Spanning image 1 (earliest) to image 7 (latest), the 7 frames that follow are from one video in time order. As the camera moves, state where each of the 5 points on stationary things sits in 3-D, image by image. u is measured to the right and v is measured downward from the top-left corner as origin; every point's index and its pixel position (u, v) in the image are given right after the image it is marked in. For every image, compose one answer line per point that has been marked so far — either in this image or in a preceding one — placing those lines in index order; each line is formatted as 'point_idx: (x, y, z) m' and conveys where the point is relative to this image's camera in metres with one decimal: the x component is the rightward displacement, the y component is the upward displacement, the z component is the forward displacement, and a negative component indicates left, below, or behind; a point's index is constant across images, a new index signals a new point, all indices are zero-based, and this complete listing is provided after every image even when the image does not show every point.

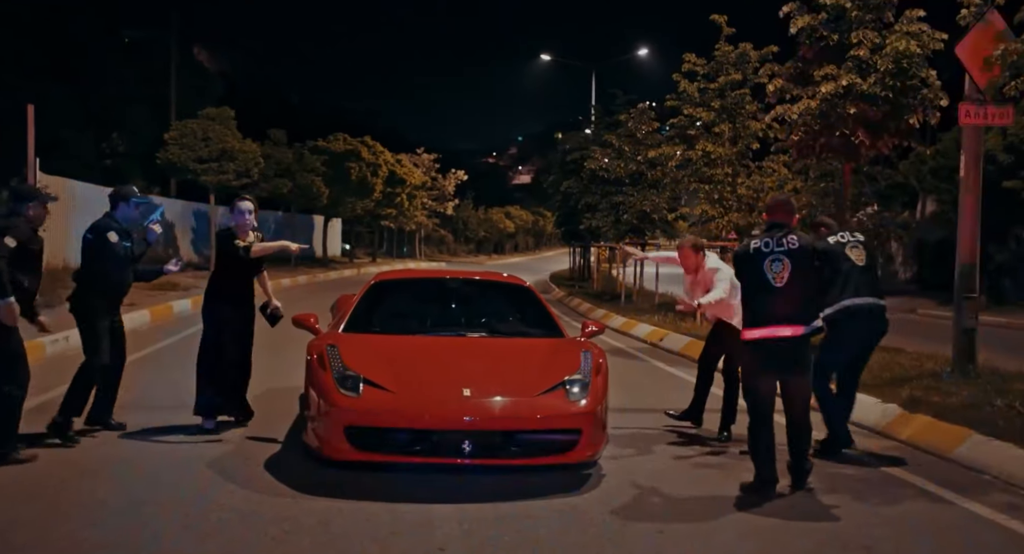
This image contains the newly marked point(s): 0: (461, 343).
0: (-0.3, -0.5, +7.3) m
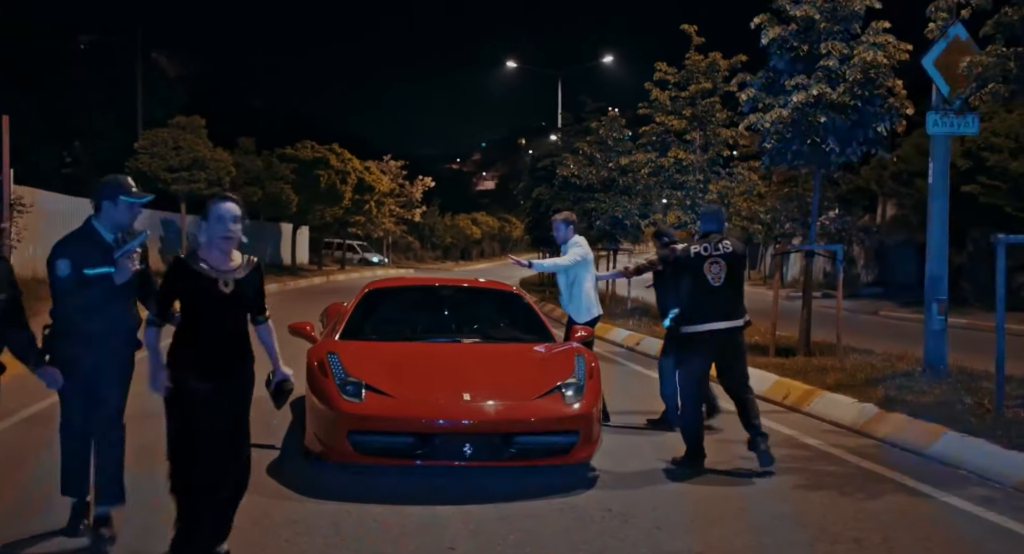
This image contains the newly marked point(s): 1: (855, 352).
0: (-0.4, -0.6, +7.5) m
1: (+4.5, -1.0, +13.1) m
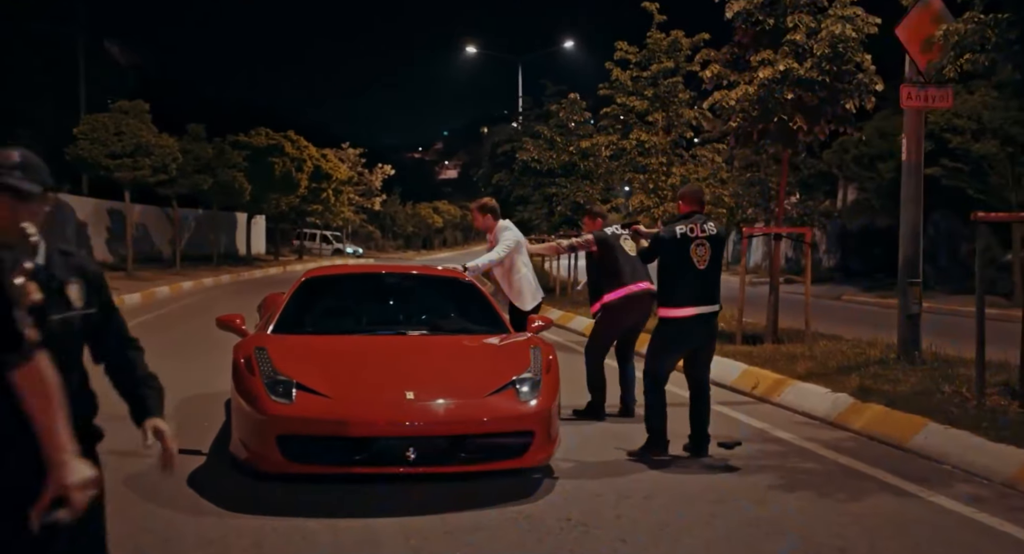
0: (-0.7, -0.5, +6.8) m
1: (+3.9, -0.8, +12.6) m
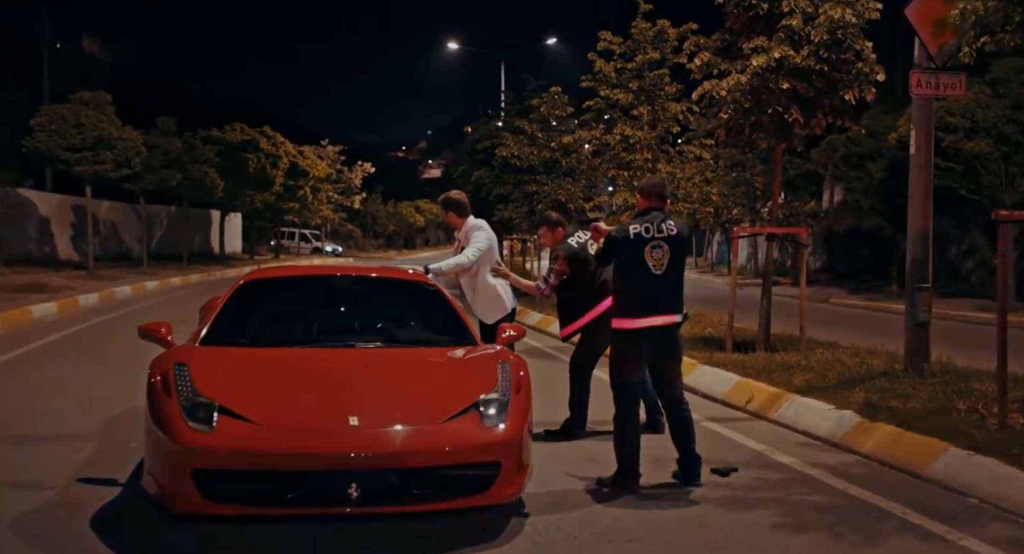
0: (-0.9, -0.5, +5.9) m
1: (+3.6, -0.8, +11.8) m
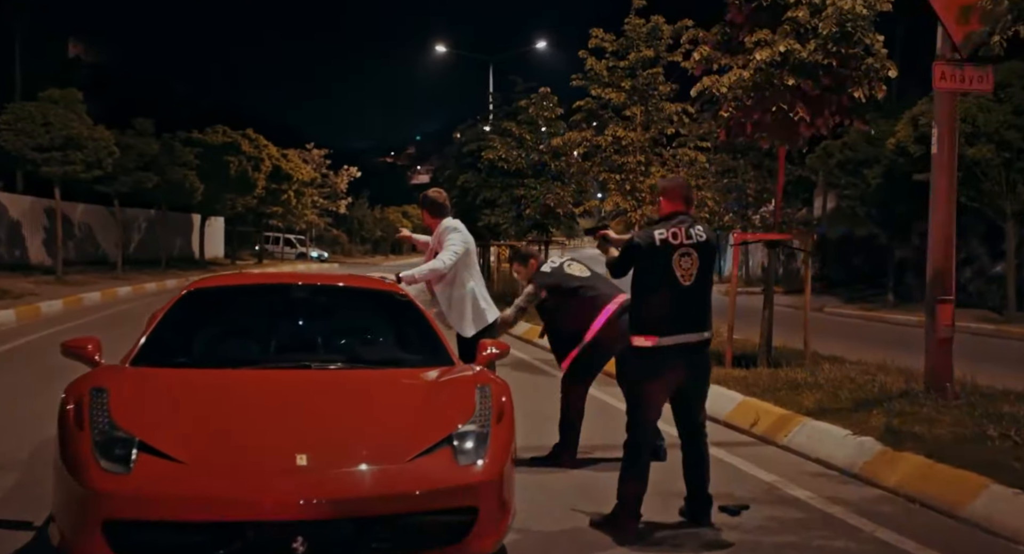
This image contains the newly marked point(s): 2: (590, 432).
0: (-1.0, -0.5, +5.1) m
1: (+3.4, -0.9, +11.0) m
2: (+0.7, -1.3, +8.5) m
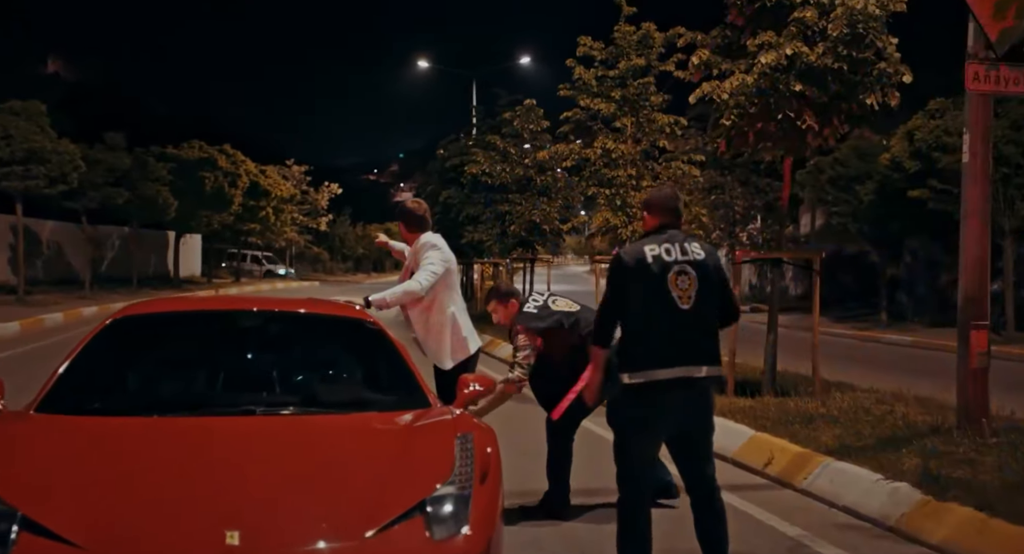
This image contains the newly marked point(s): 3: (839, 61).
0: (-1.1, -0.6, +4.2) m
1: (+3.3, -1.1, +10.2) m
2: (+0.6, -1.5, +7.6) m
3: (+3.2, +2.1, +9.7) m
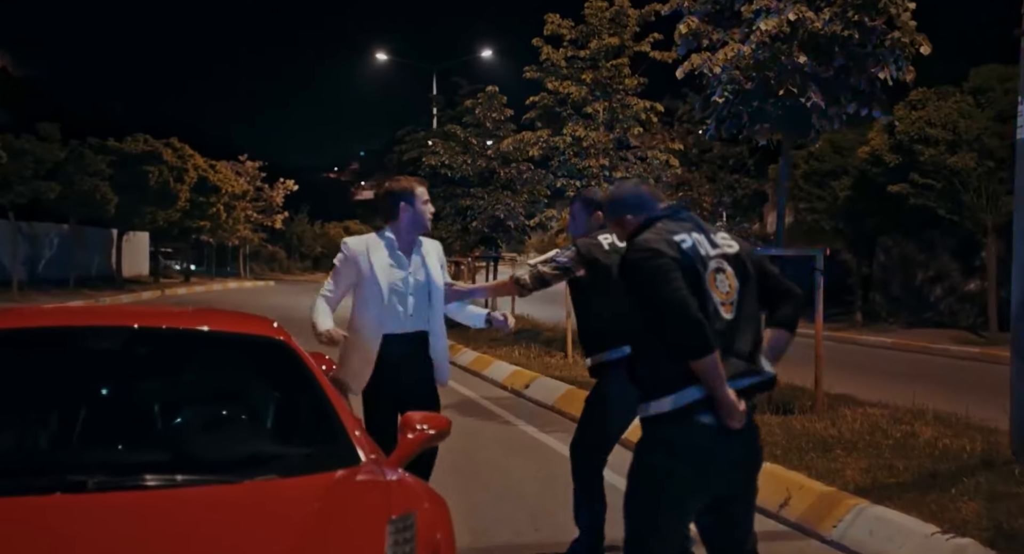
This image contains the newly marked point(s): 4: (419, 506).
0: (-1.2, -0.7, +2.8) m
1: (+3.0, -1.1, +9.0) m
2: (+0.3, -1.5, +6.3) m
3: (+2.8, +2.1, +8.5) m
4: (-0.3, -0.7, +3.2) m
